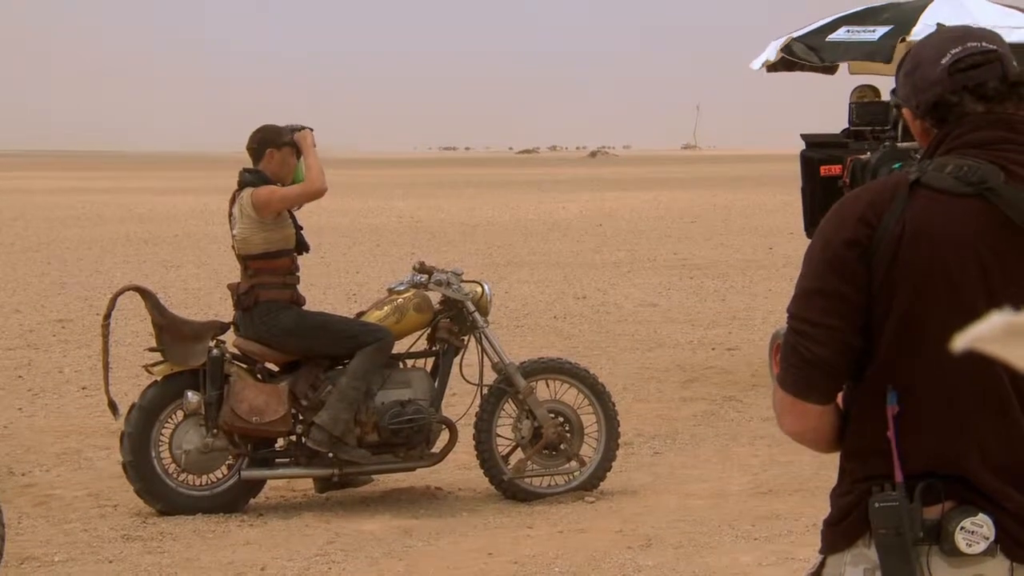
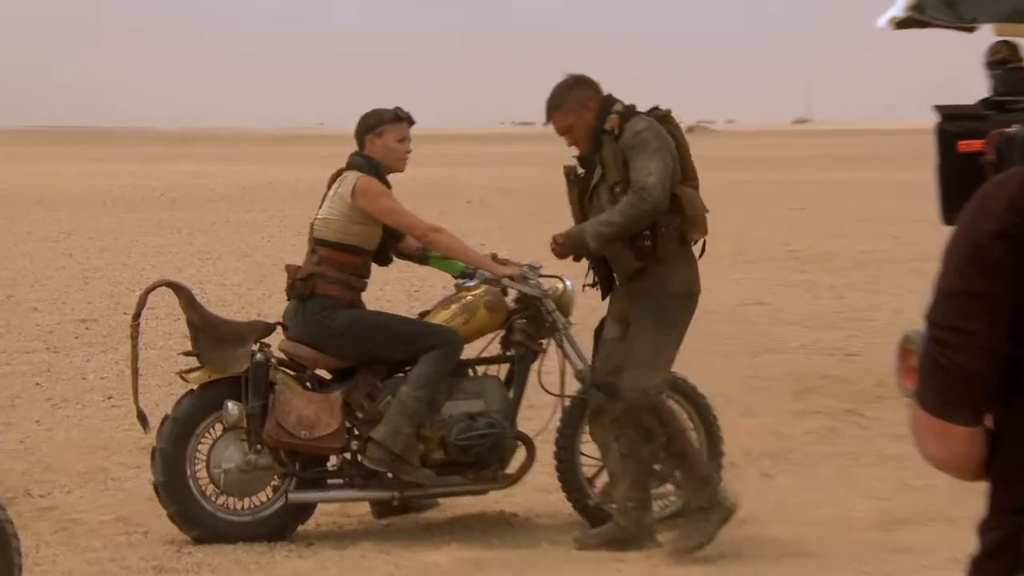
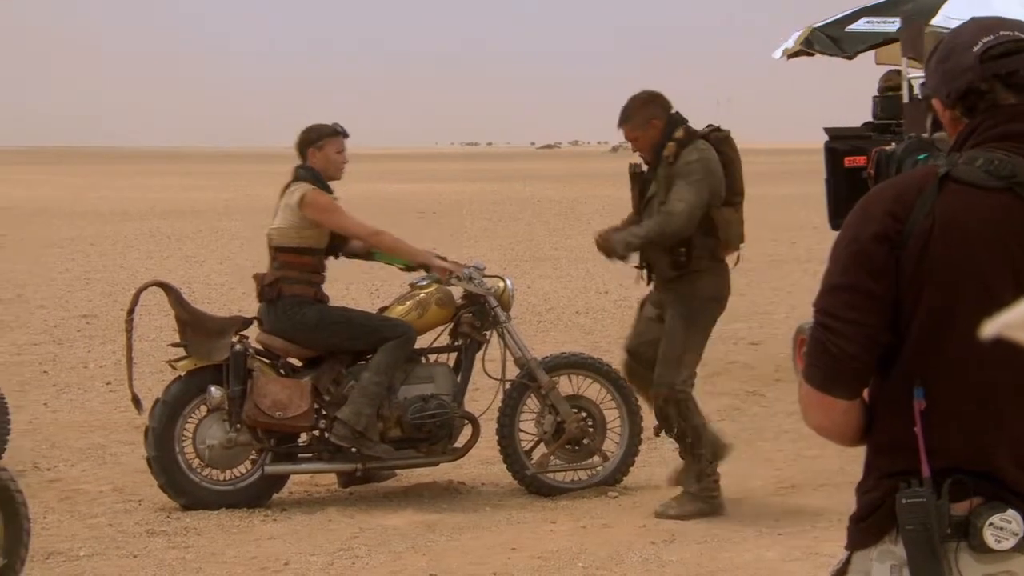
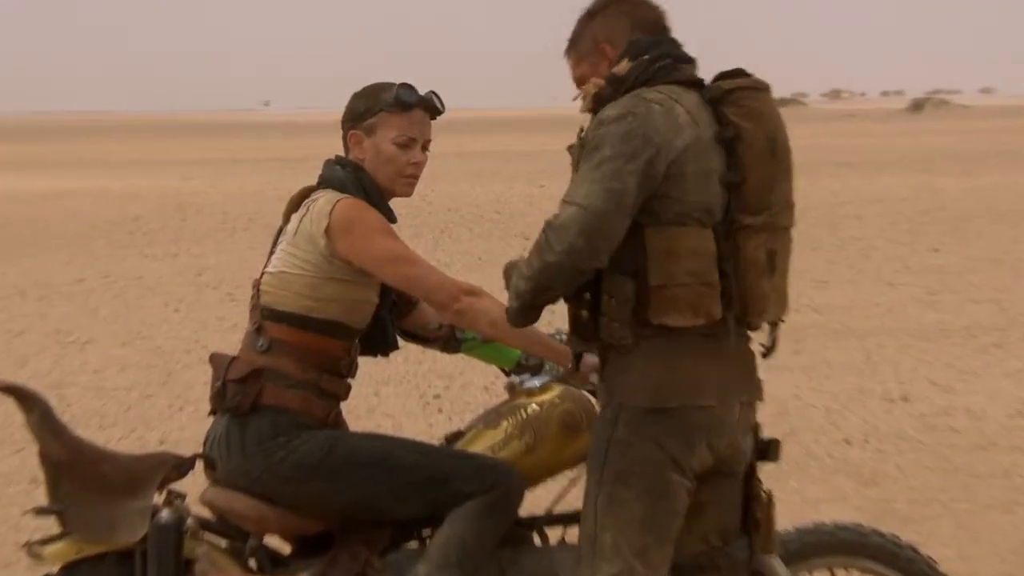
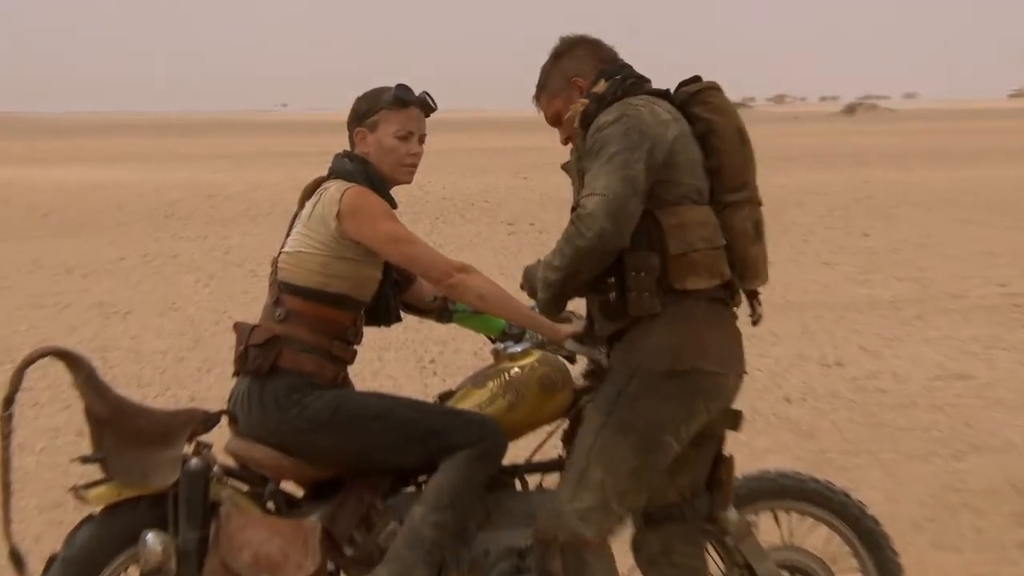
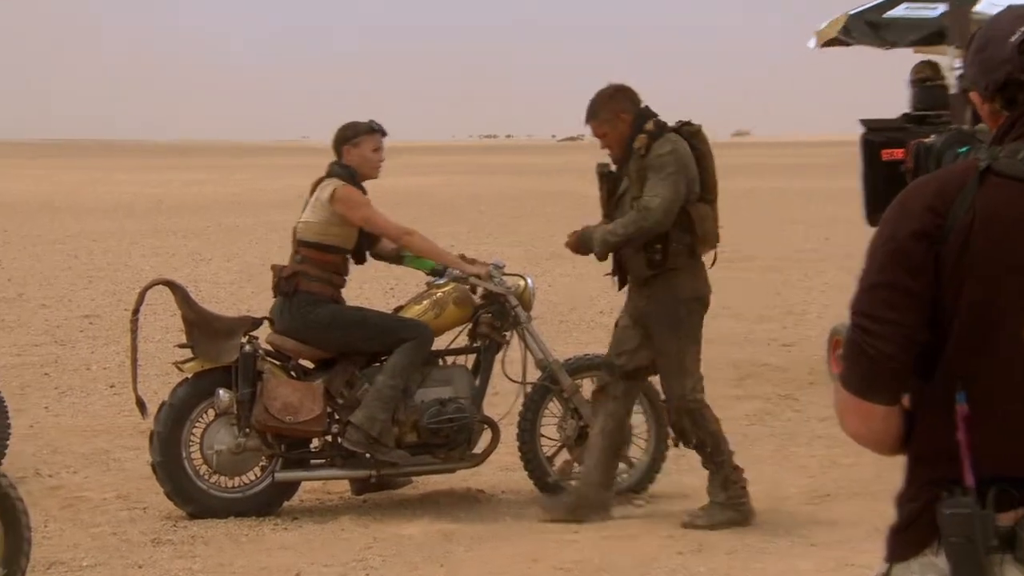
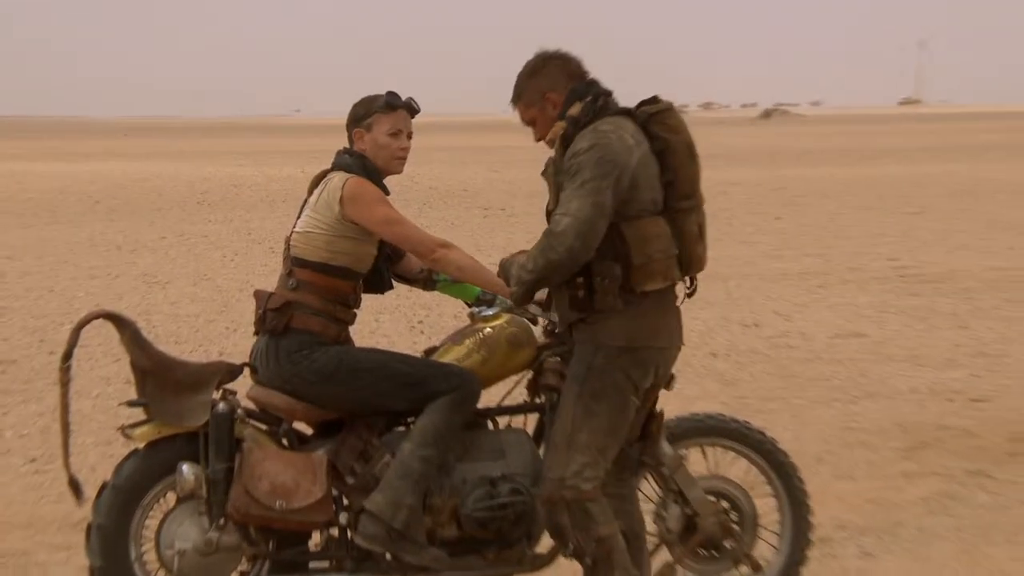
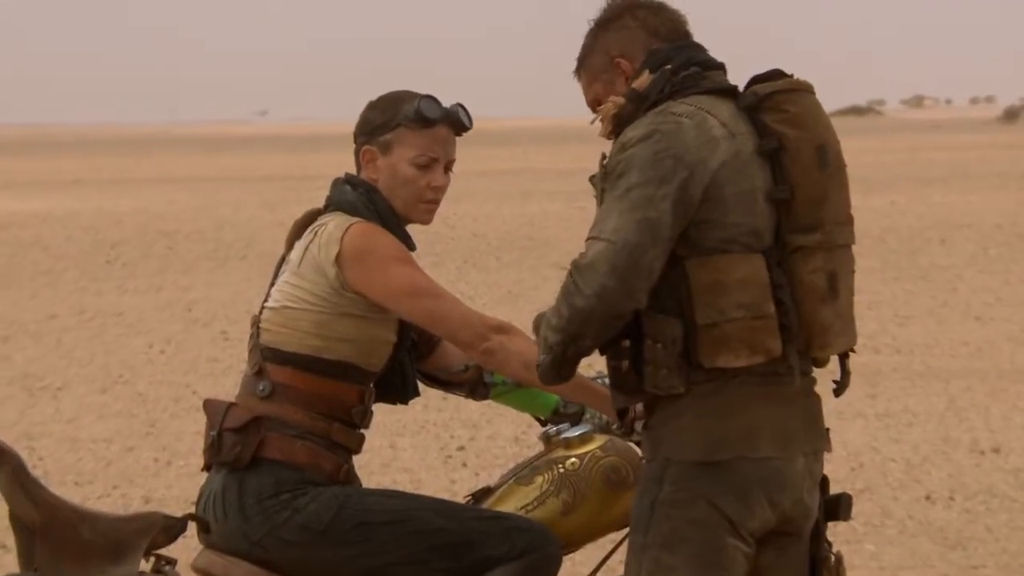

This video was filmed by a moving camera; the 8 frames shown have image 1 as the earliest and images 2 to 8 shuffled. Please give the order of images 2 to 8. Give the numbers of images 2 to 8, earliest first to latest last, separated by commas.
3, 6, 2, 7, 5, 4, 8
